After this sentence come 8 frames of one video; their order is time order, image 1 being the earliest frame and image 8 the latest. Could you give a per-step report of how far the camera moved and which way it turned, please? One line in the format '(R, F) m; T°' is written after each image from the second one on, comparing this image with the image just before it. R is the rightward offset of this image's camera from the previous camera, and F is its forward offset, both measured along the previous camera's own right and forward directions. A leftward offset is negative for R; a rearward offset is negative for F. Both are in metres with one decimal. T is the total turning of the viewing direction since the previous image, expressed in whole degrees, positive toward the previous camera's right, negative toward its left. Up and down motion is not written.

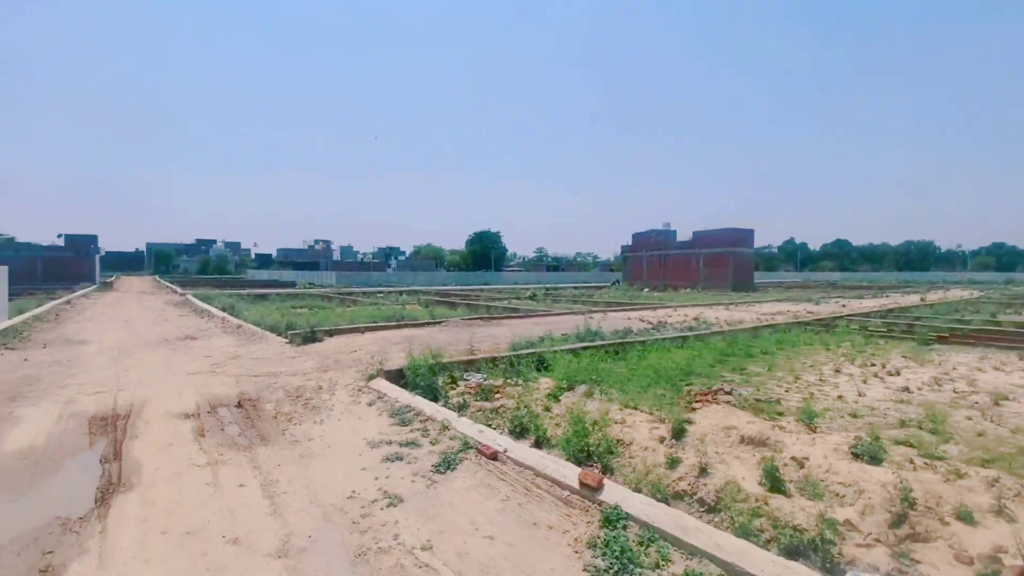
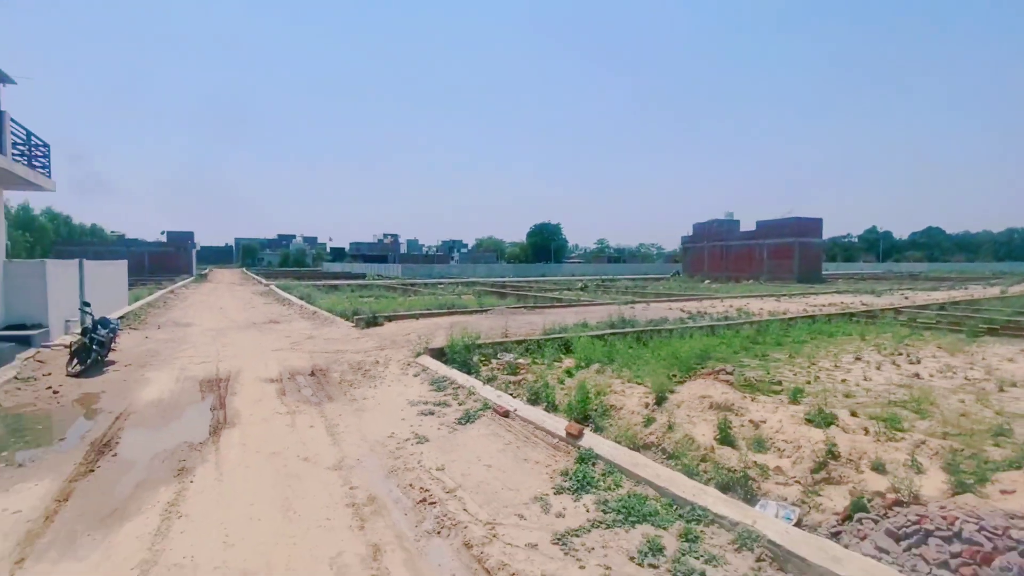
(+0.7, -1.1) m; -7°
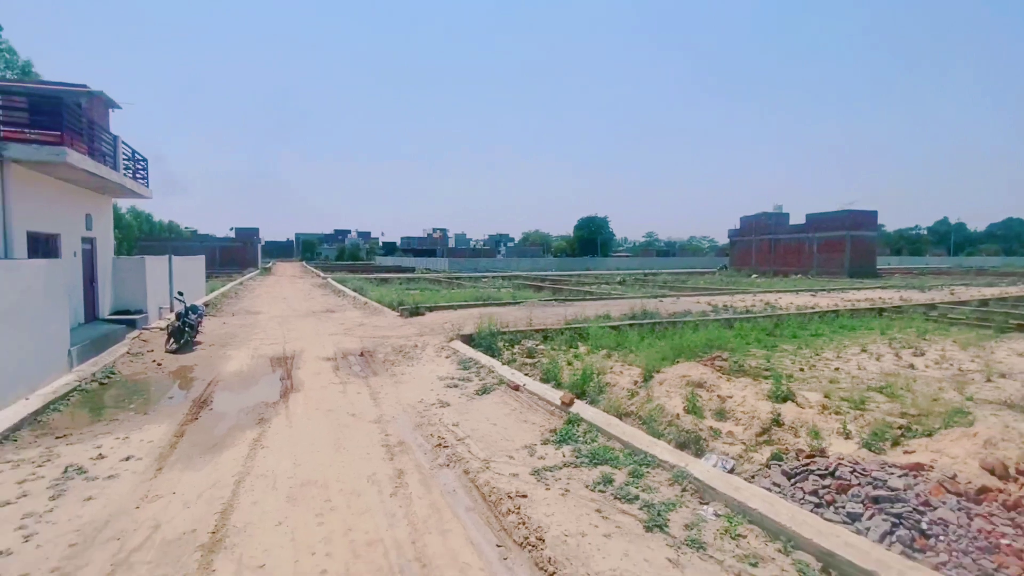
(+0.6, -1.2) m; -5°
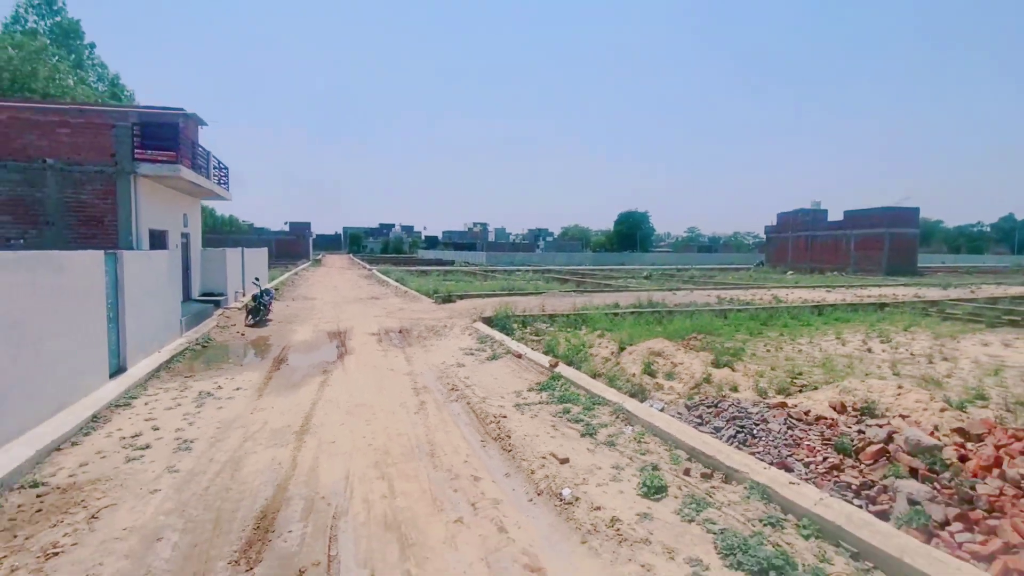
(+0.7, -2.0) m; -5°
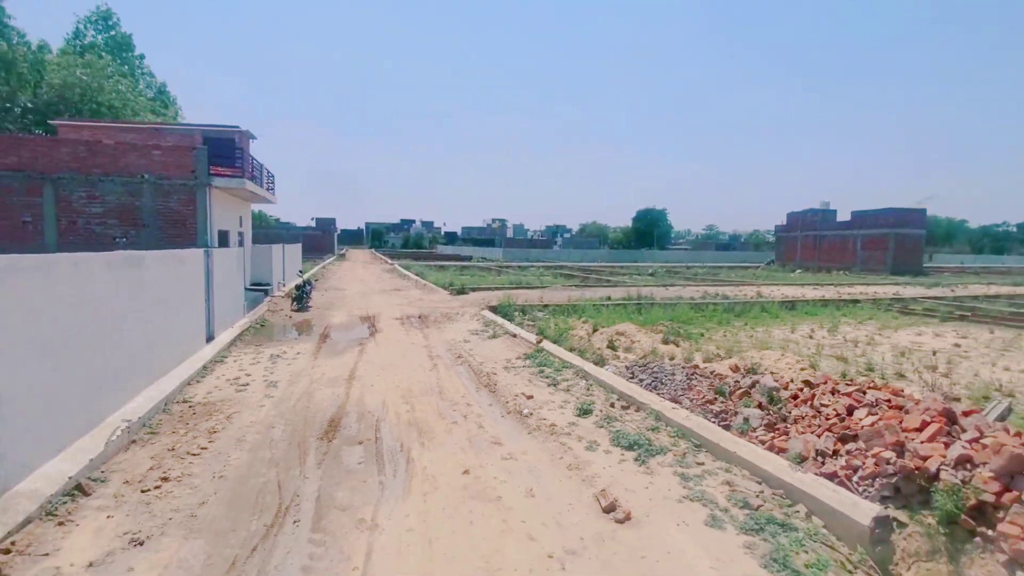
(+0.5, -2.4) m; -2°
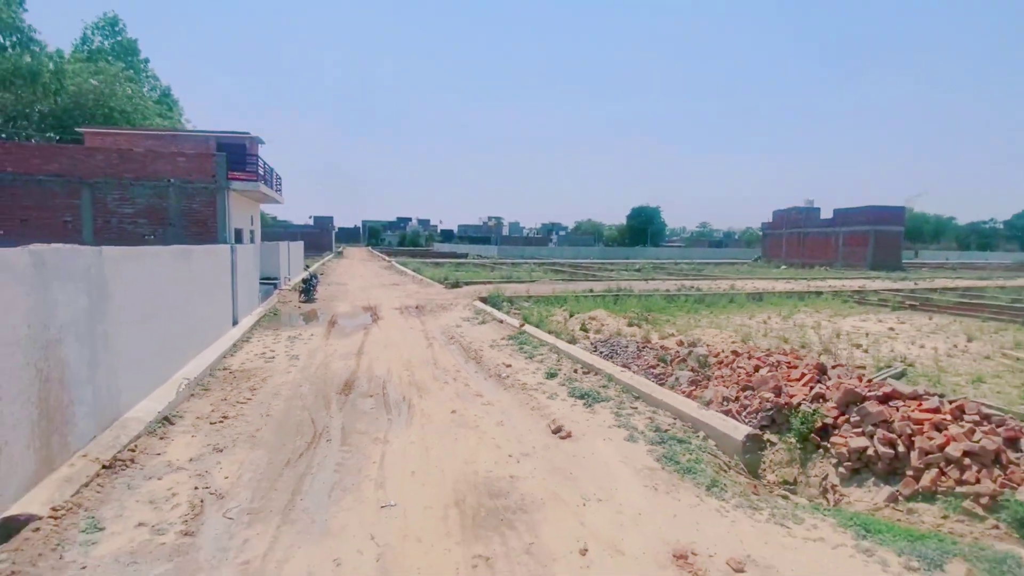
(+0.3, -1.6) m; 0°
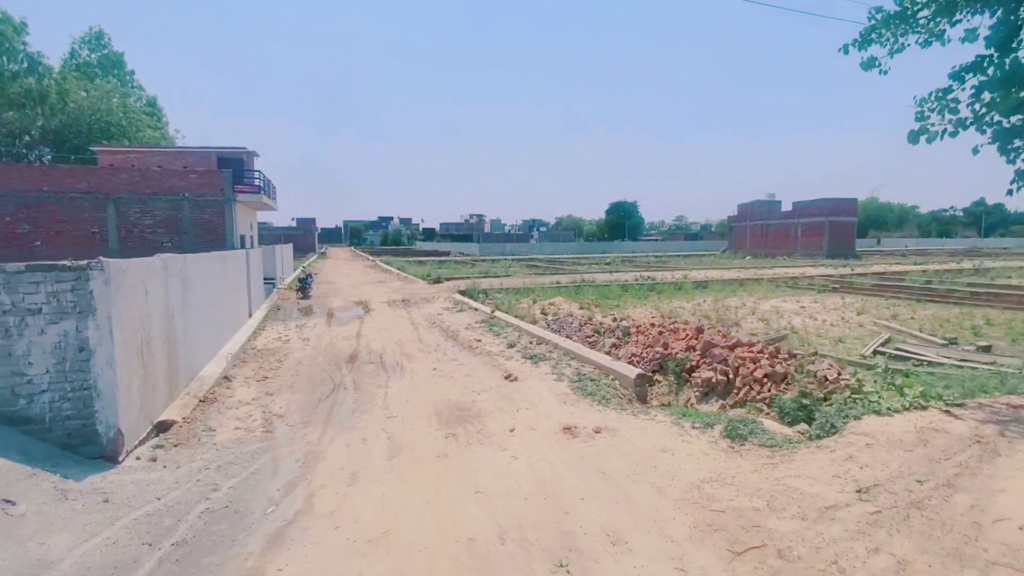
(+0.4, -2.5) m; +2°
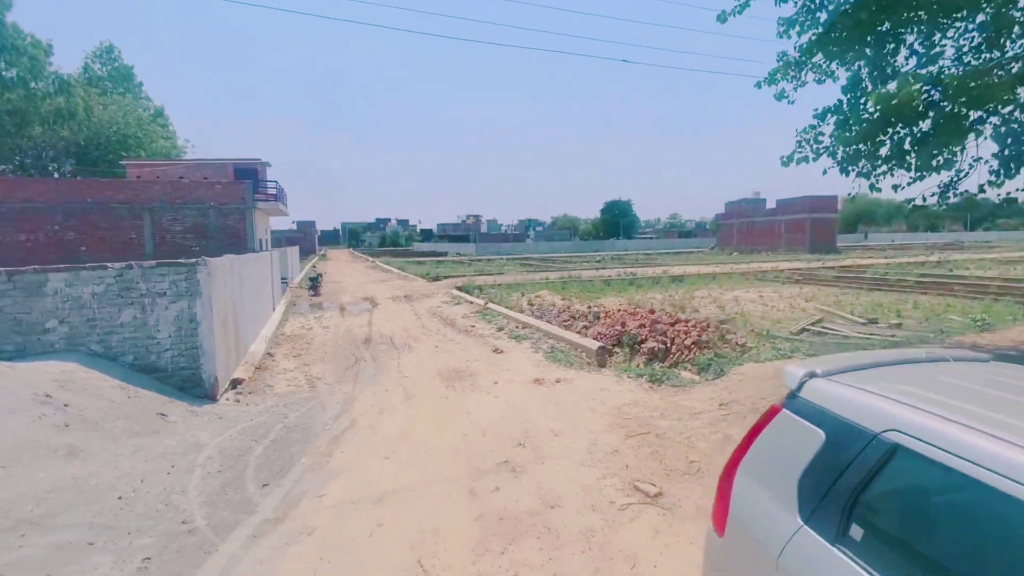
(+0.3, -2.1) m; 0°
